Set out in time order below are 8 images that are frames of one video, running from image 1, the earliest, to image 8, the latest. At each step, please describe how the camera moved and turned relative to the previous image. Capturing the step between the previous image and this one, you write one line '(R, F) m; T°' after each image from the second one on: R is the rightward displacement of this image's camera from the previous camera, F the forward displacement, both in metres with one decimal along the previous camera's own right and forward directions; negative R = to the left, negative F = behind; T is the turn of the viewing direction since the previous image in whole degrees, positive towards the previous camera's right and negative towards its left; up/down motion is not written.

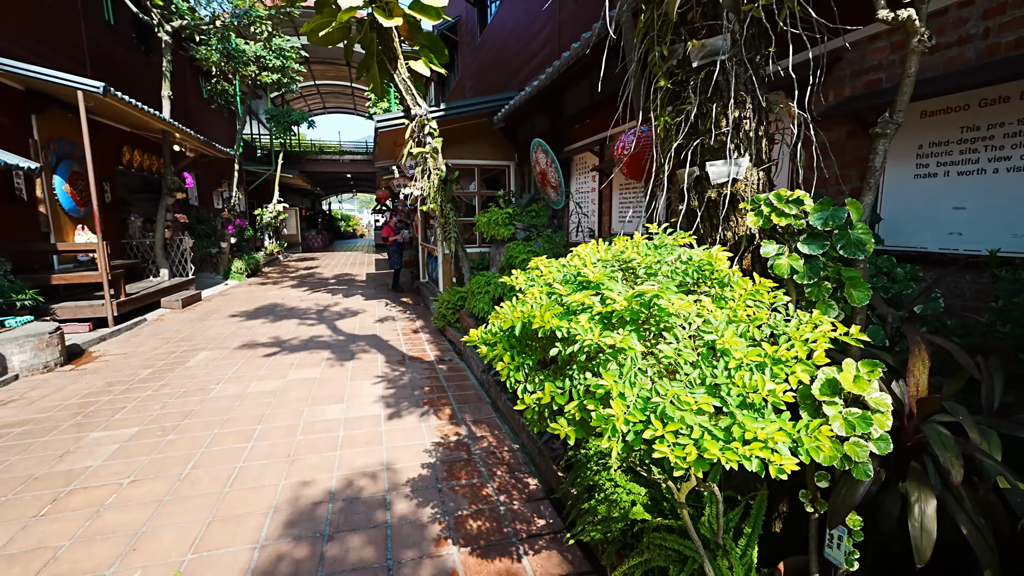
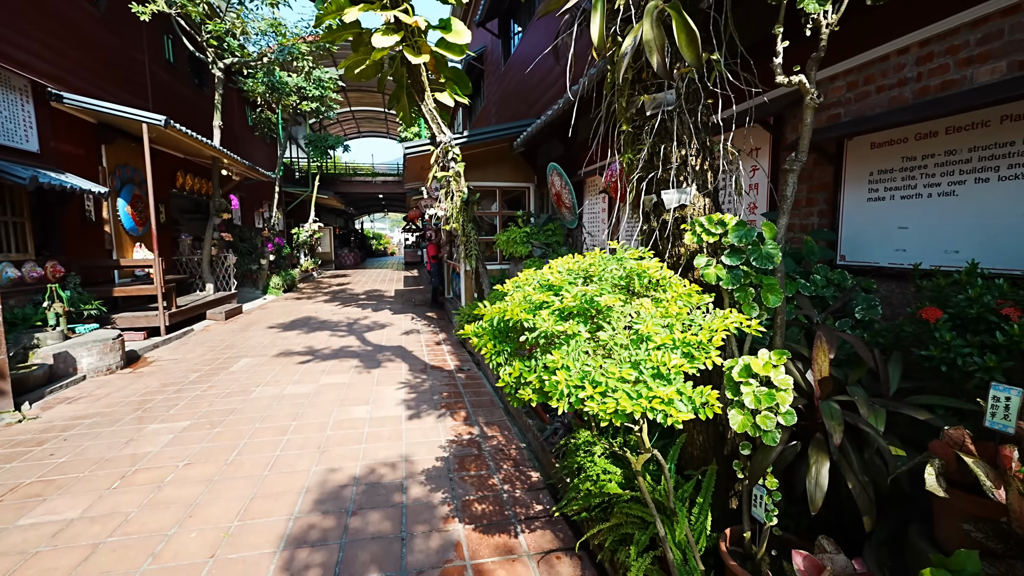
(+0.1, -0.3) m; -3°
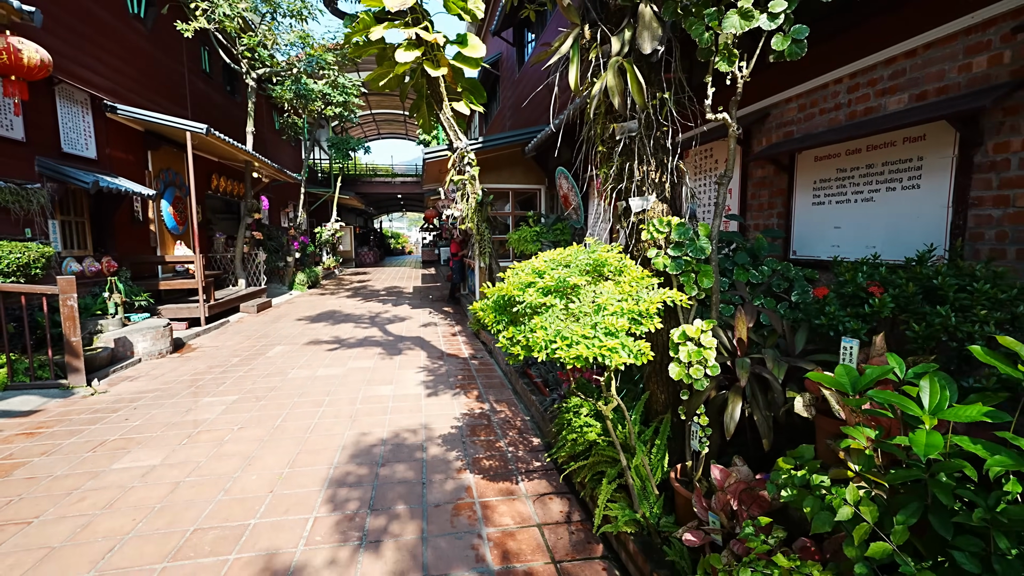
(+0.1, -0.5) m; -2°
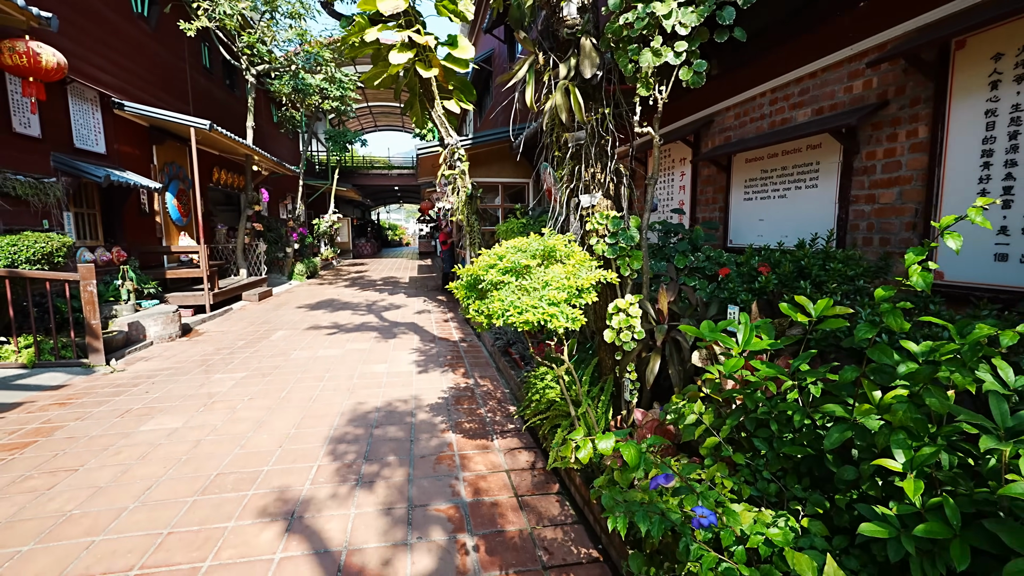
(+0.2, -0.4) m; 0°
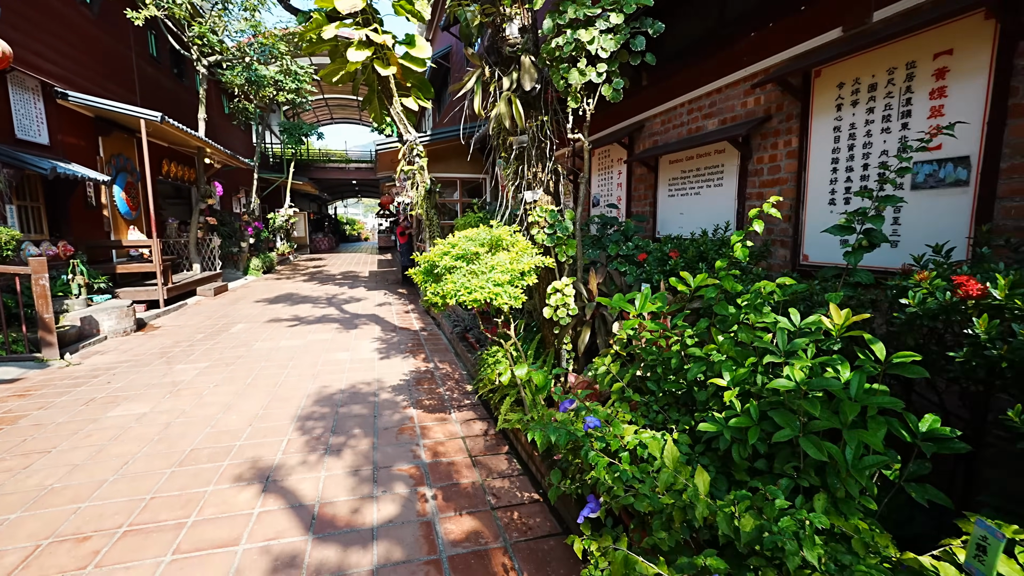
(+0.1, -0.3) m; +5°
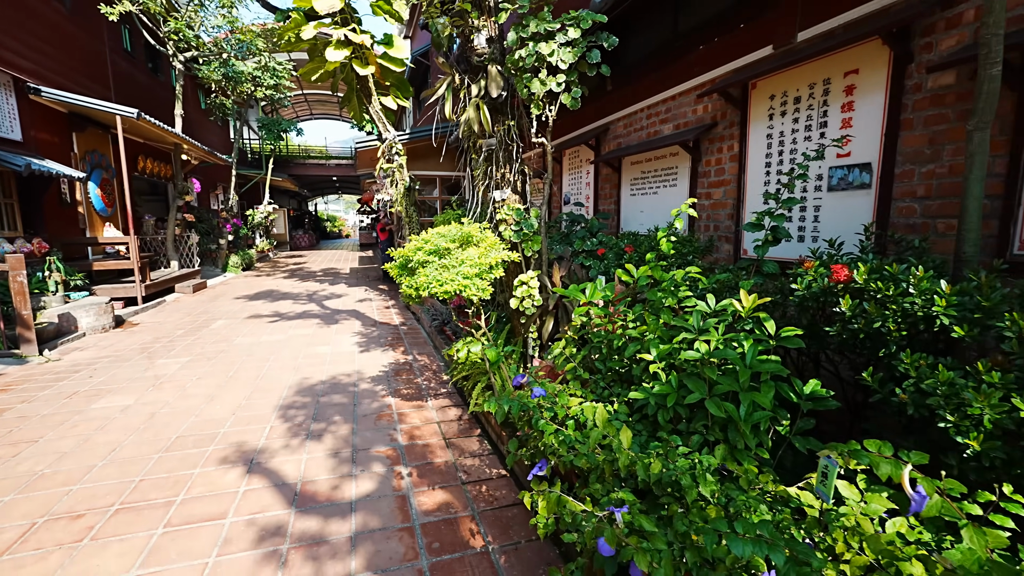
(+0.1, -0.2) m; +2°
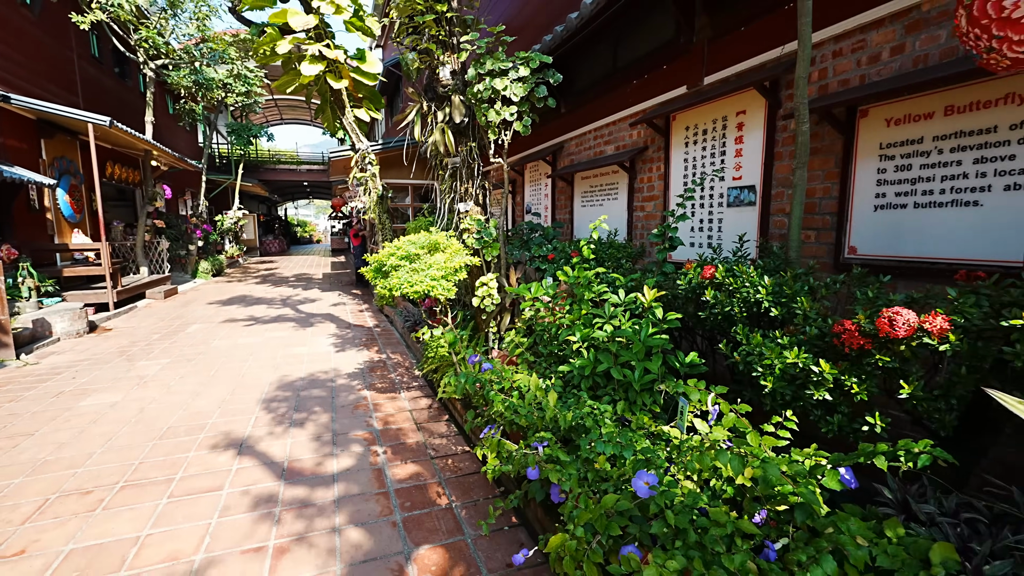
(+0.1, -0.4) m; +3°
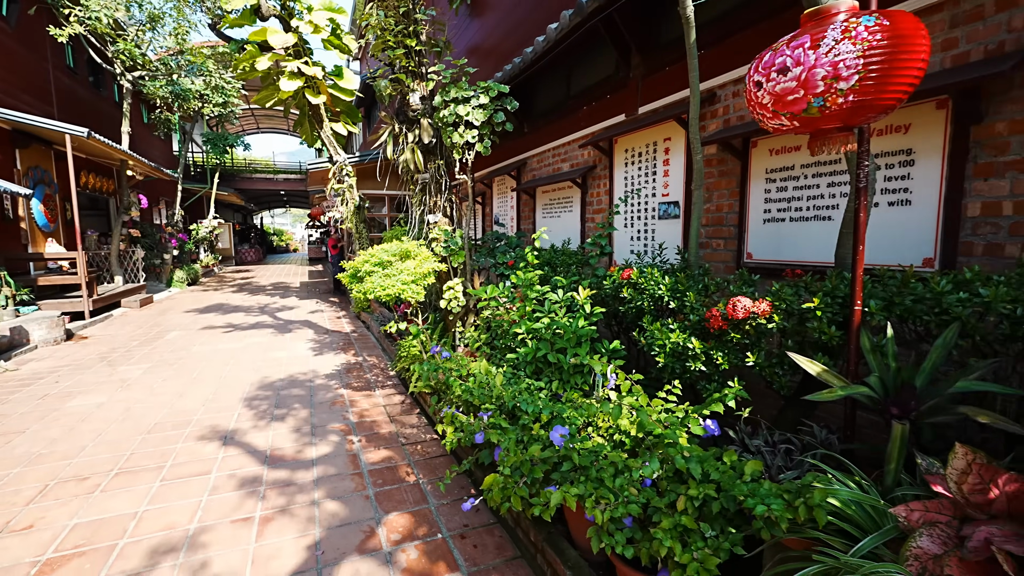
(+0.1, -0.4) m; +2°
